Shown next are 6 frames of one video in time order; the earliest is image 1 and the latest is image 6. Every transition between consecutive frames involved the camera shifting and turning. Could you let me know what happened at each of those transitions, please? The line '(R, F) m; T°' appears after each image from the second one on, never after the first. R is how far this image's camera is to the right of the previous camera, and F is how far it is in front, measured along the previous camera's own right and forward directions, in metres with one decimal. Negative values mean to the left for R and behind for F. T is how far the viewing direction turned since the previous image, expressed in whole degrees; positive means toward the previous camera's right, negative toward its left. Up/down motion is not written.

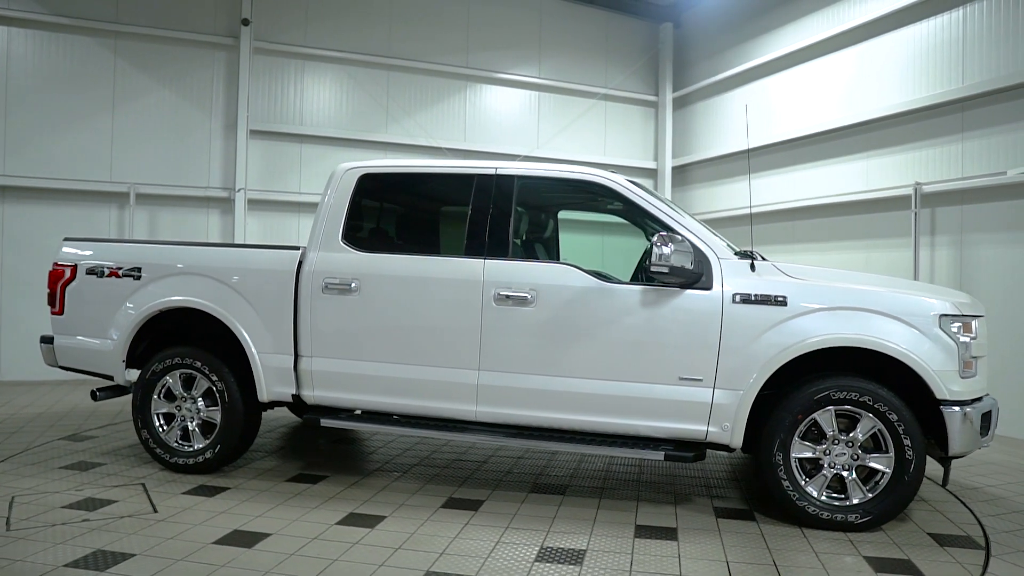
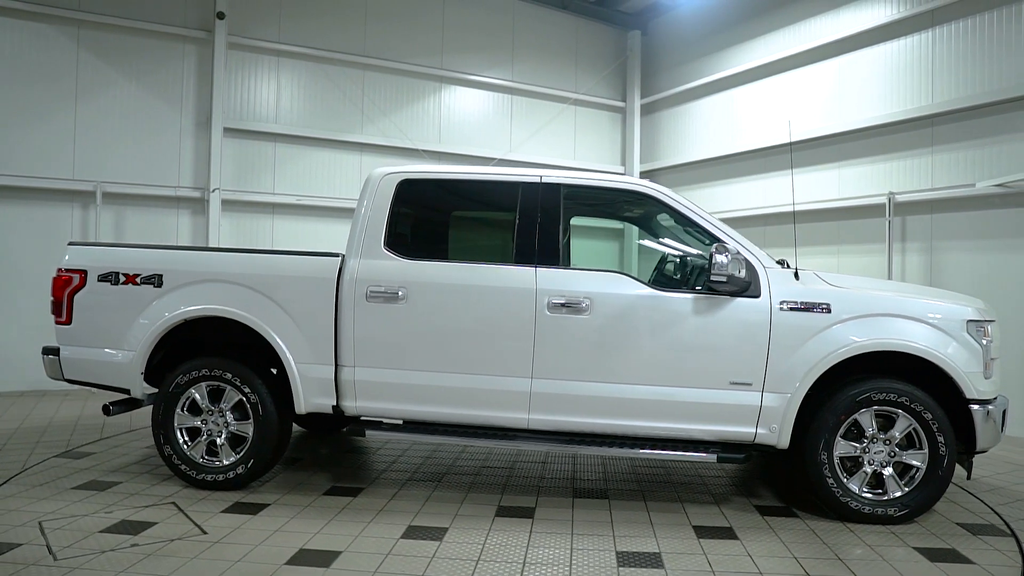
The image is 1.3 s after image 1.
(-0.7, 0.0) m; +6°
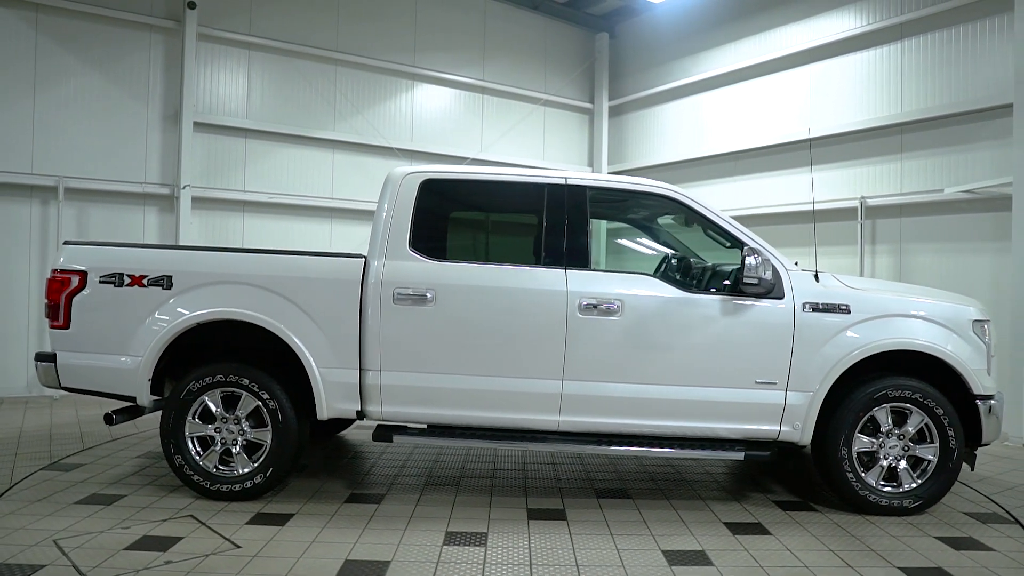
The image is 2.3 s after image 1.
(-0.5, 0.0) m; +5°
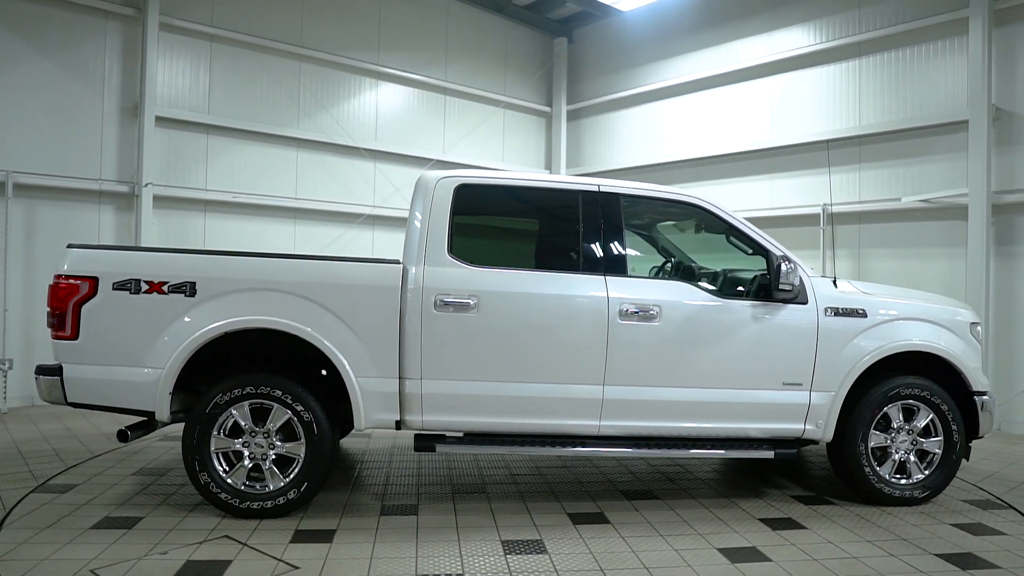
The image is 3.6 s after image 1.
(-0.7, 0.0) m; +7°
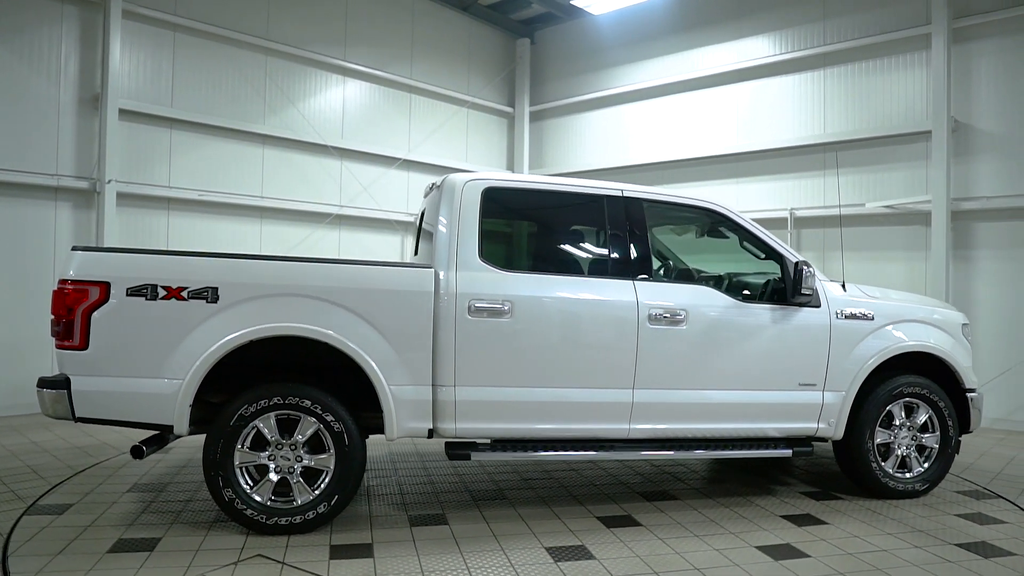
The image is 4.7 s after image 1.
(-0.6, +0.1) m; +6°
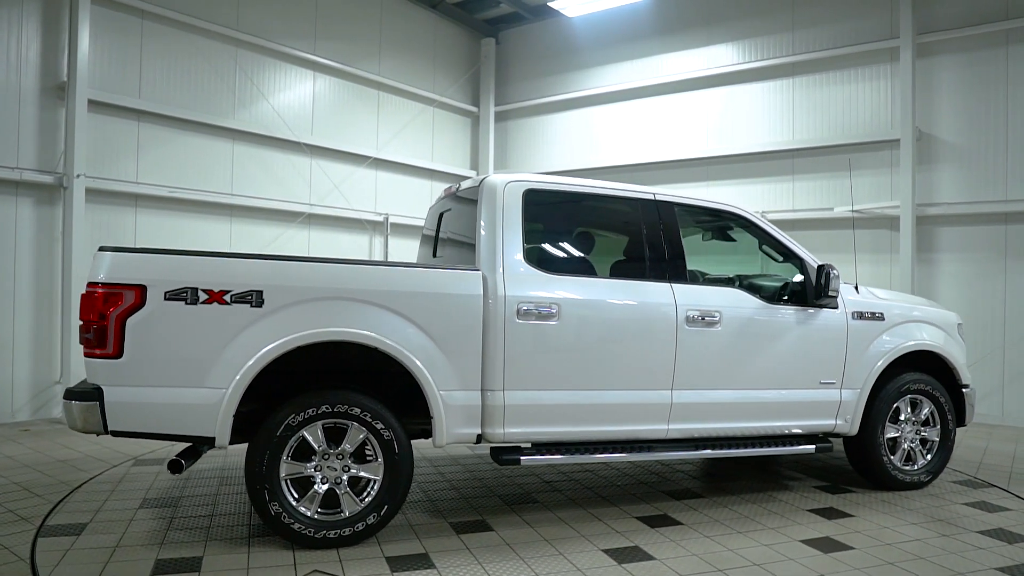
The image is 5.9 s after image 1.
(-0.7, +0.1) m; +6°
